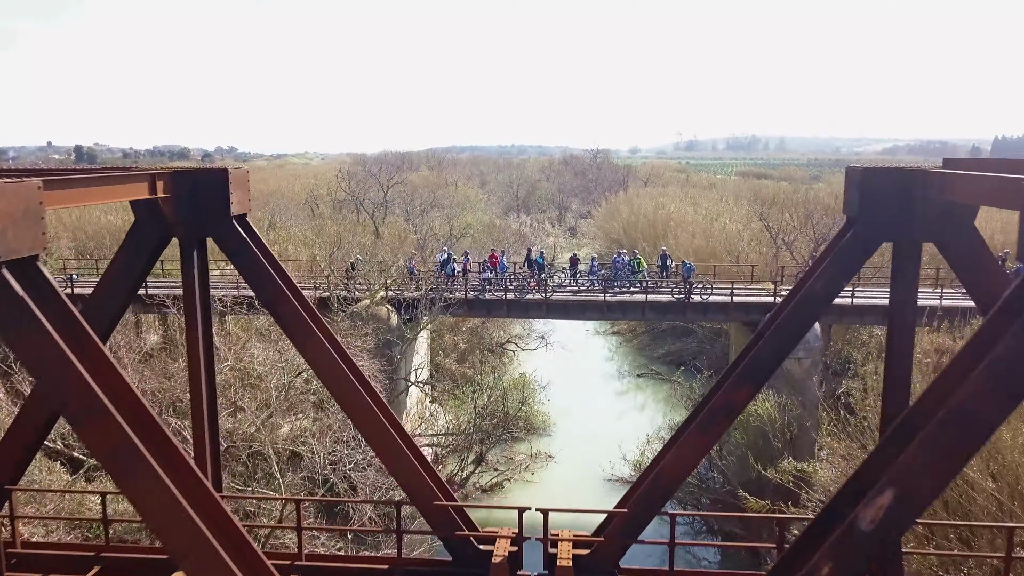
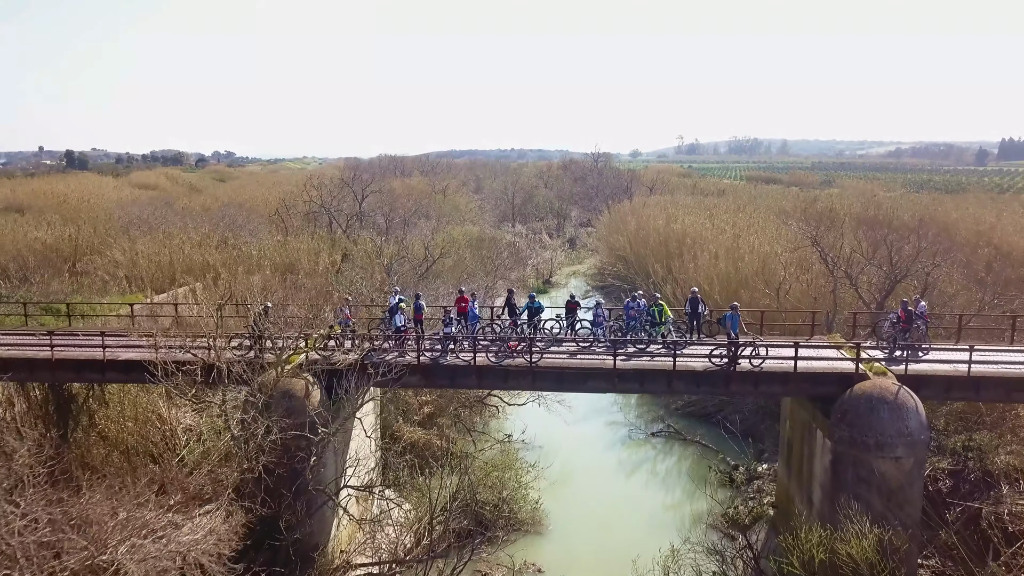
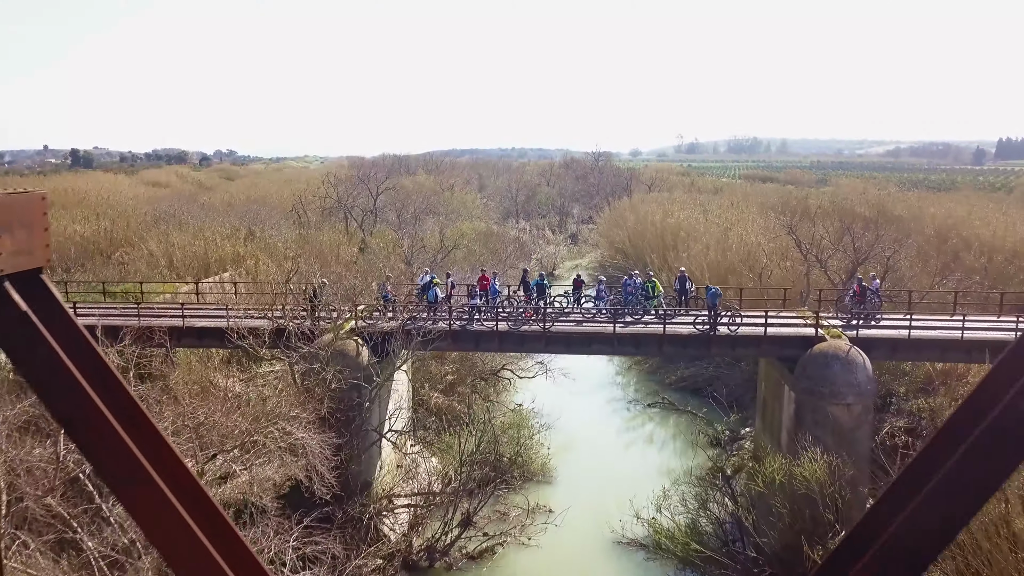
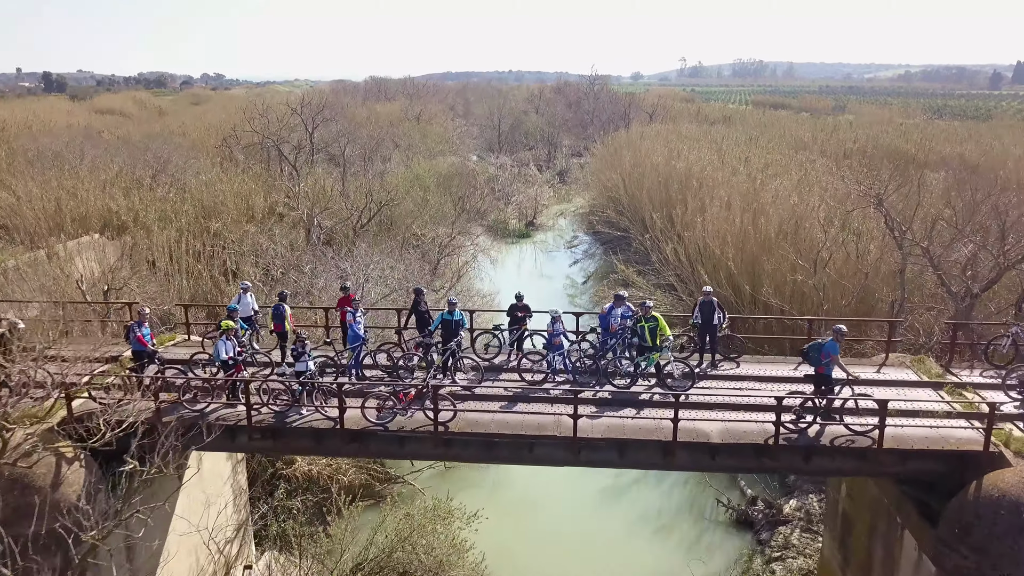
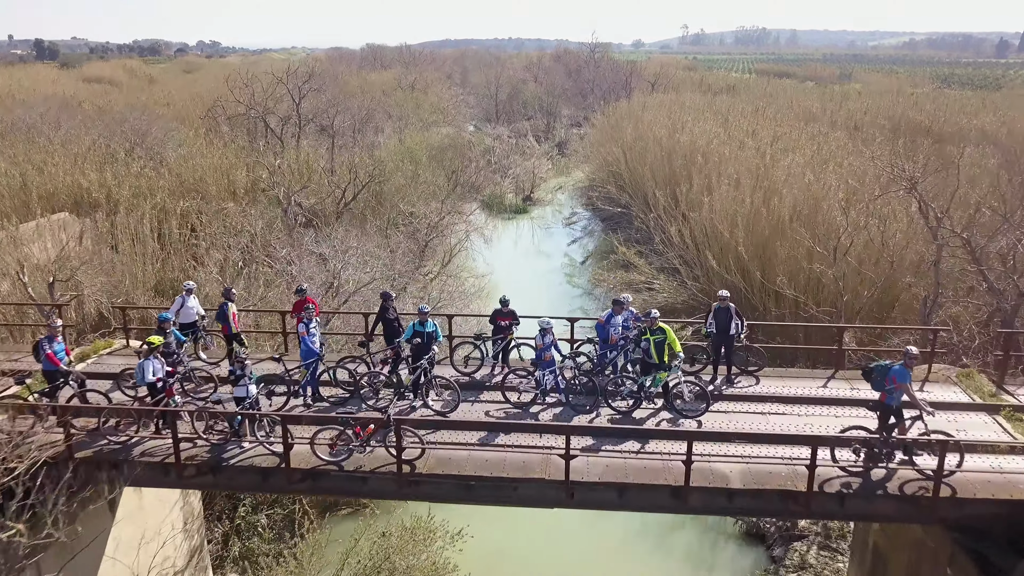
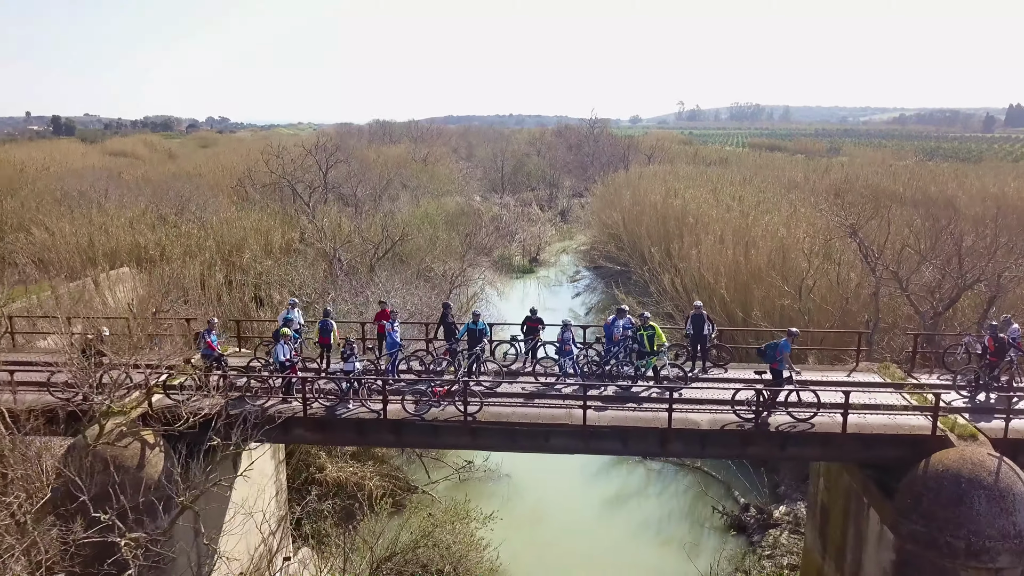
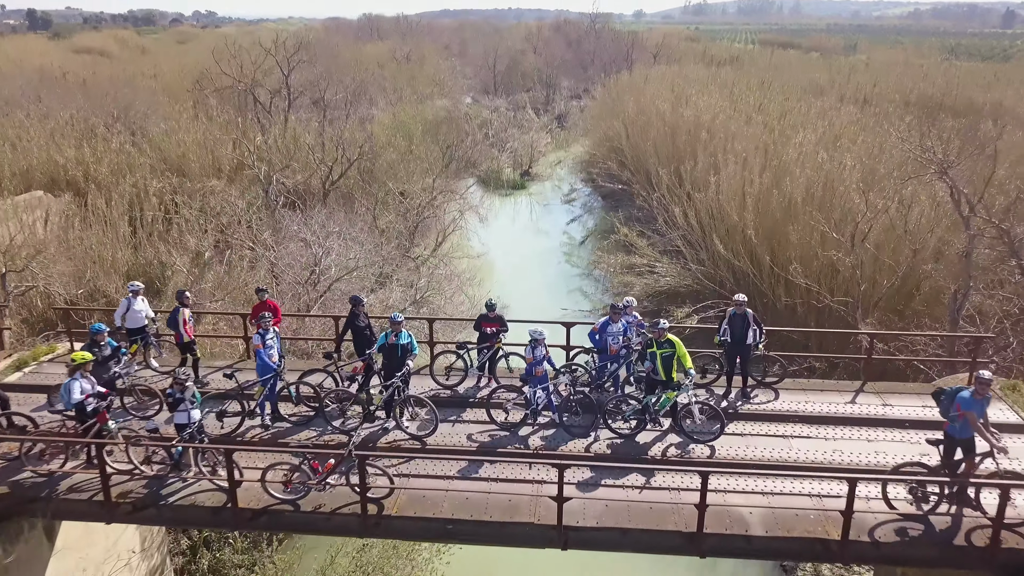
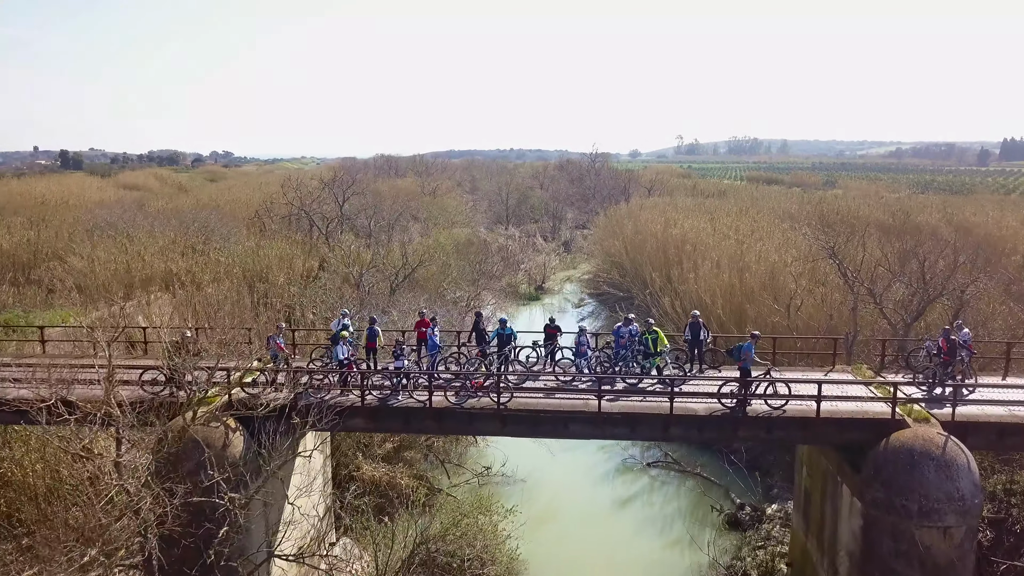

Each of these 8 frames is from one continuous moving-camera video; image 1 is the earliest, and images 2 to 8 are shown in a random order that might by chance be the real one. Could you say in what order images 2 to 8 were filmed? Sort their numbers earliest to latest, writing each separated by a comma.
3, 2, 8, 6, 4, 5, 7
